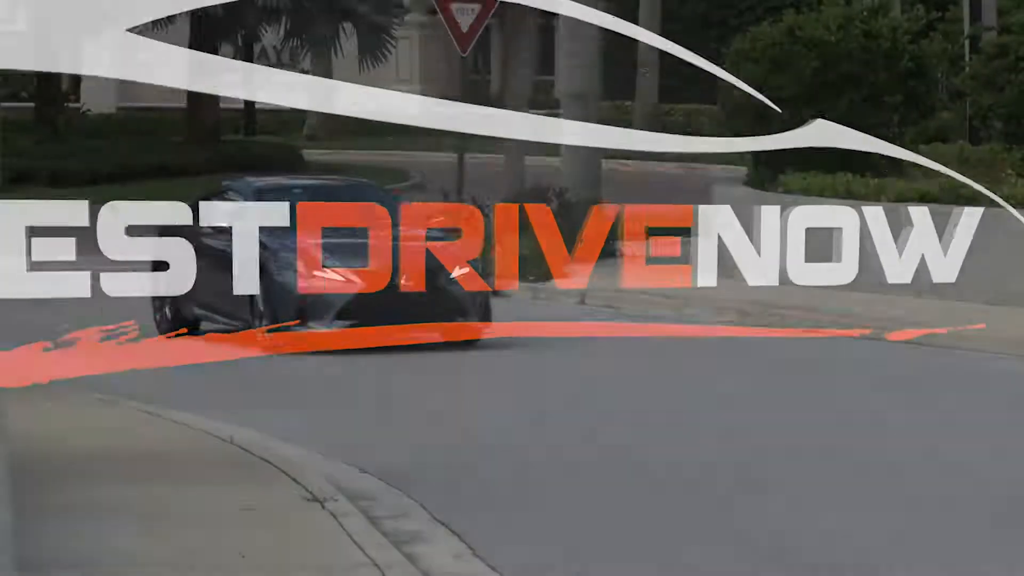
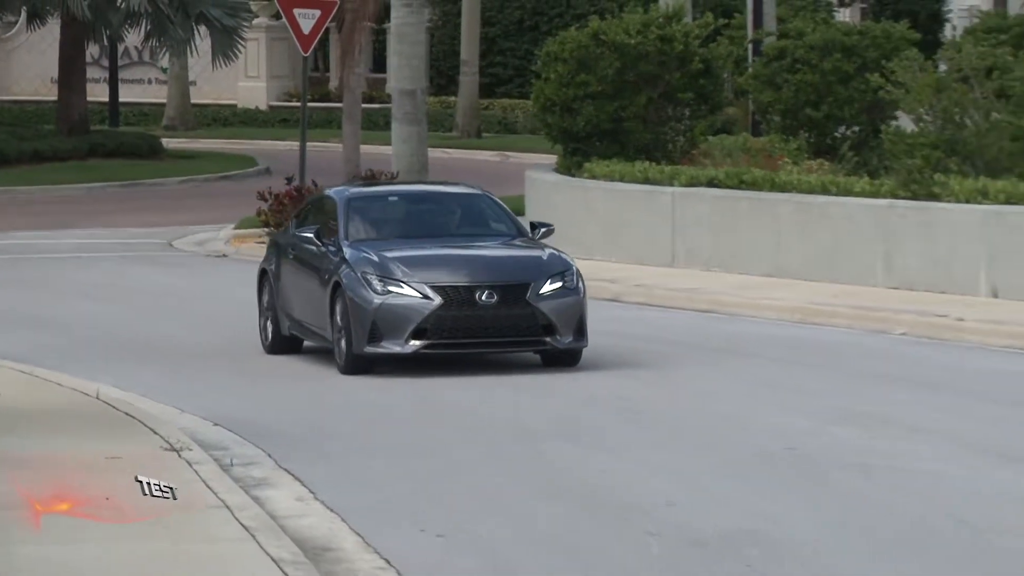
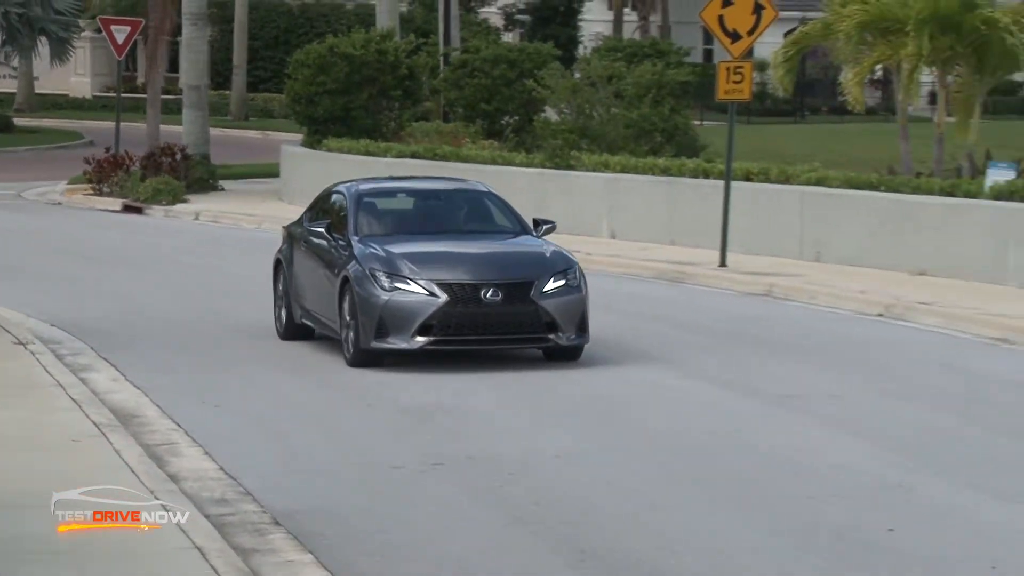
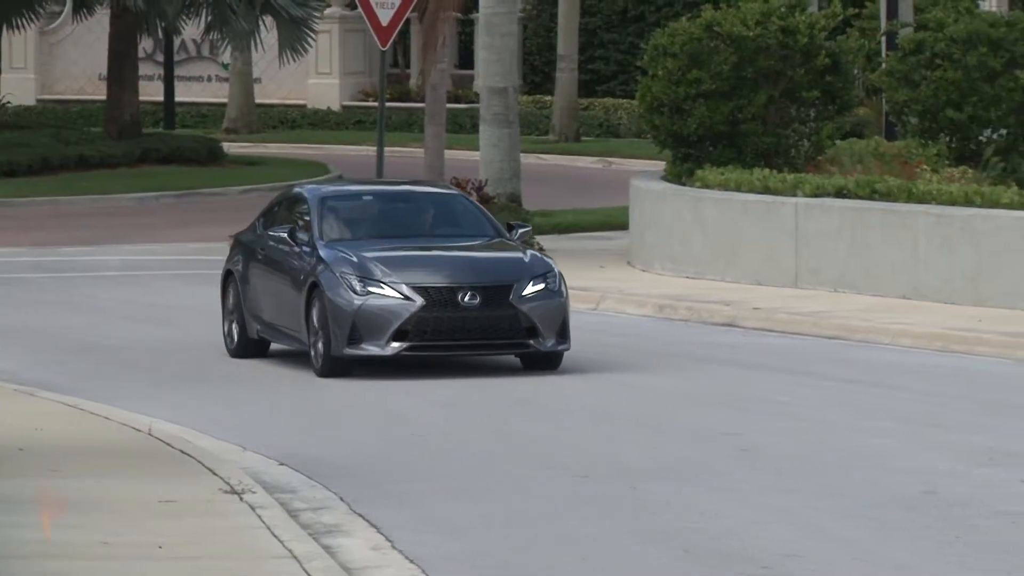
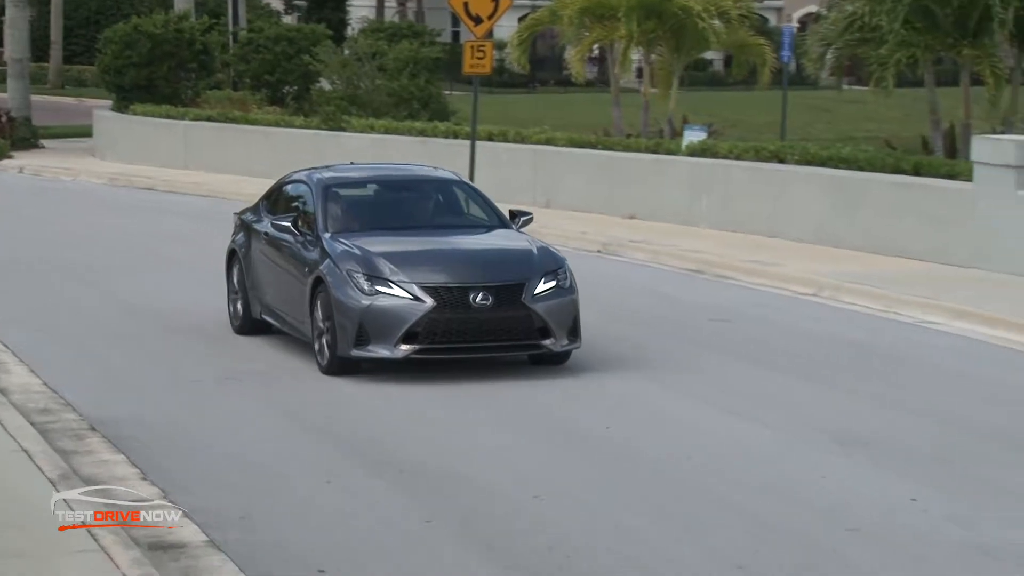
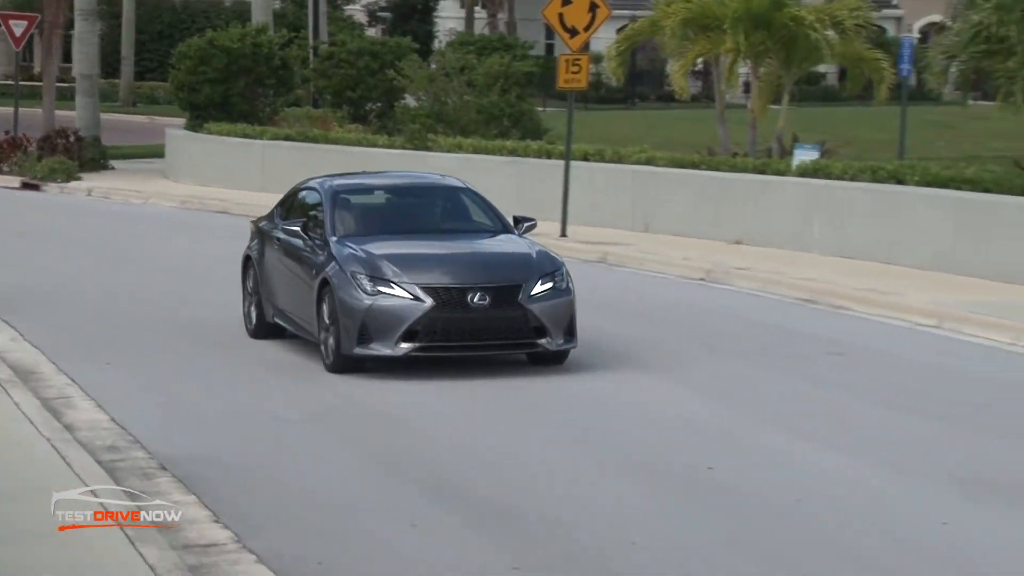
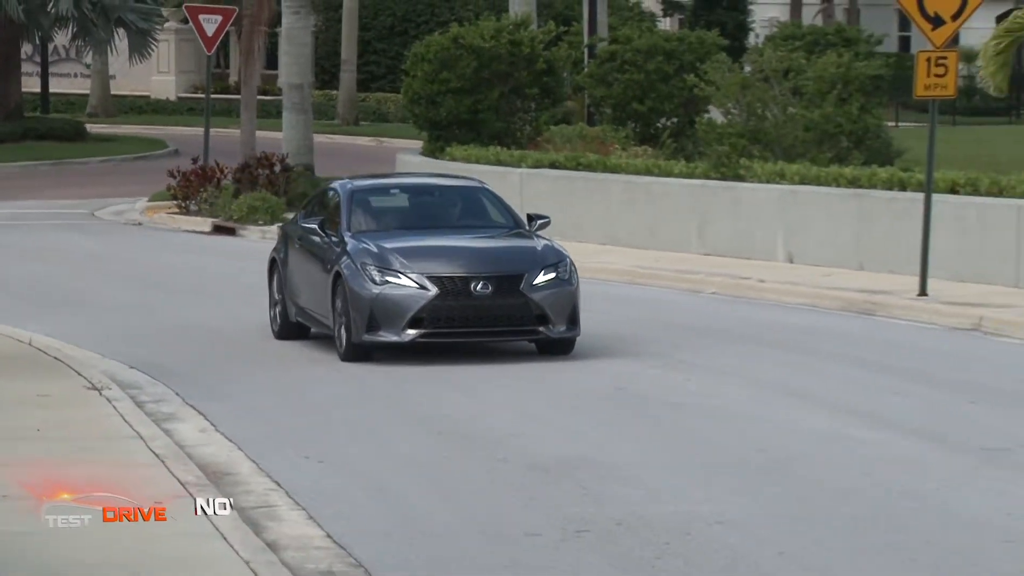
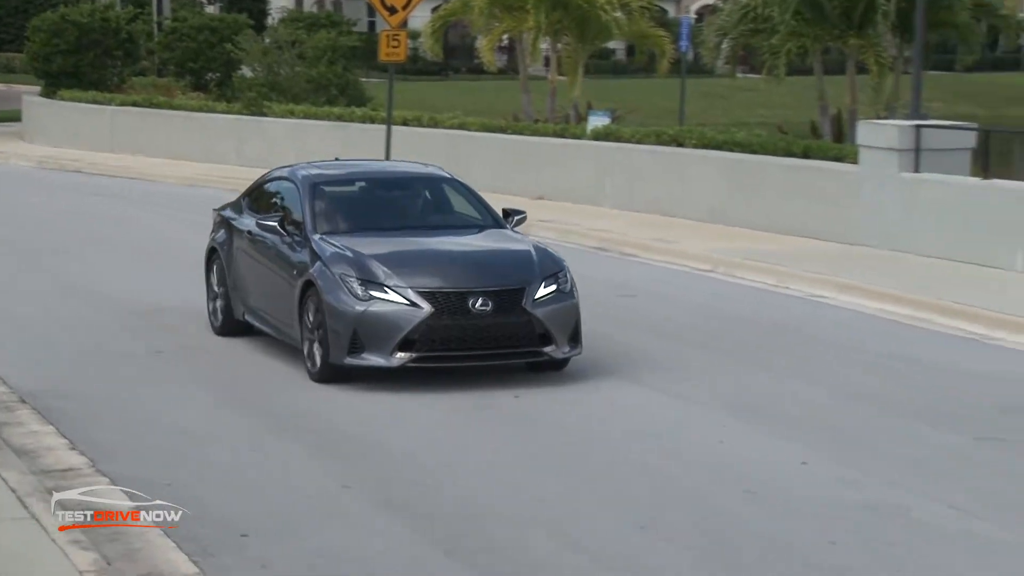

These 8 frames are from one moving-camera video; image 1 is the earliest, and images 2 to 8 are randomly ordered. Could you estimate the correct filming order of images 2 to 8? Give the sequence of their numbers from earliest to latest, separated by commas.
4, 2, 7, 3, 6, 5, 8
